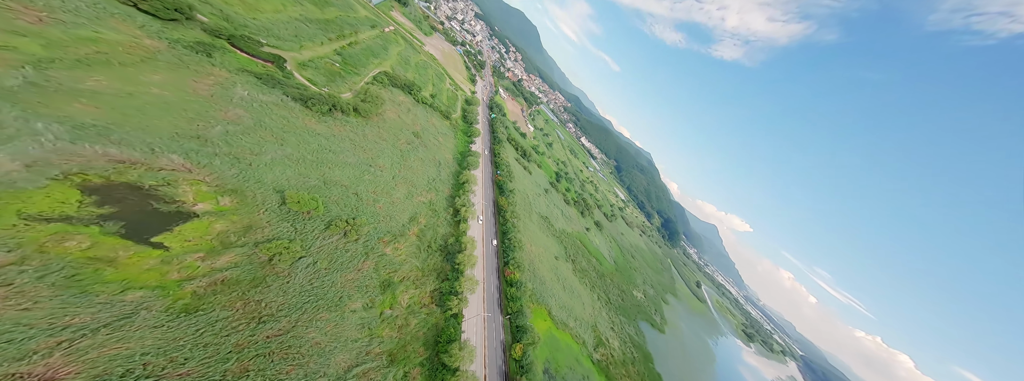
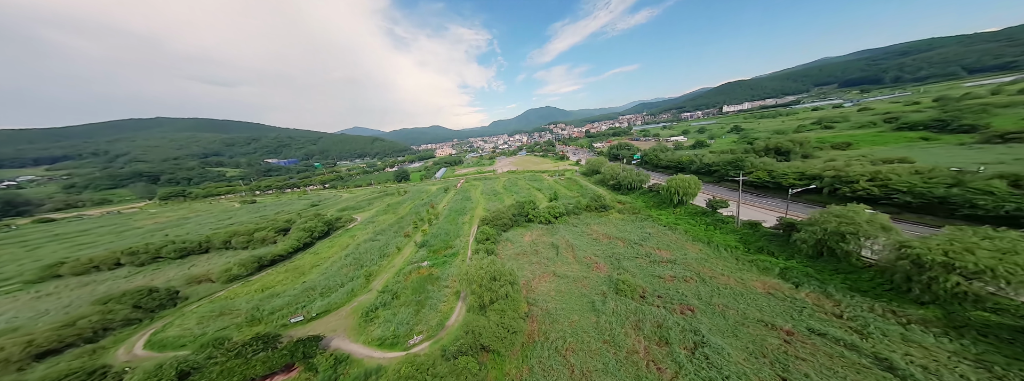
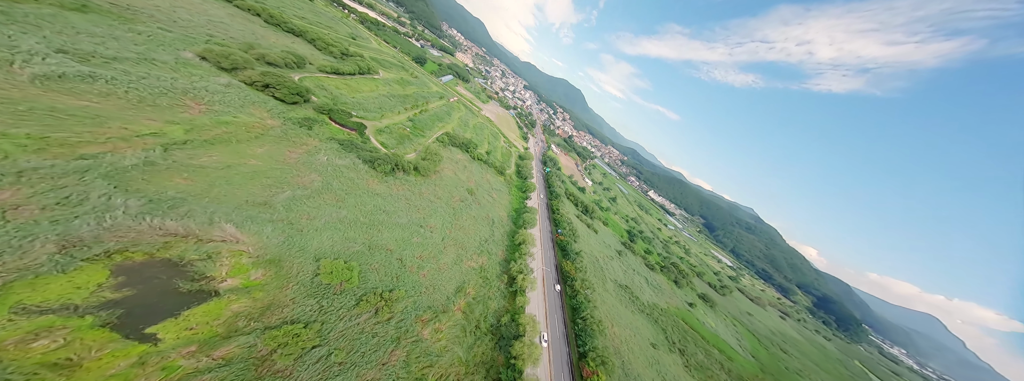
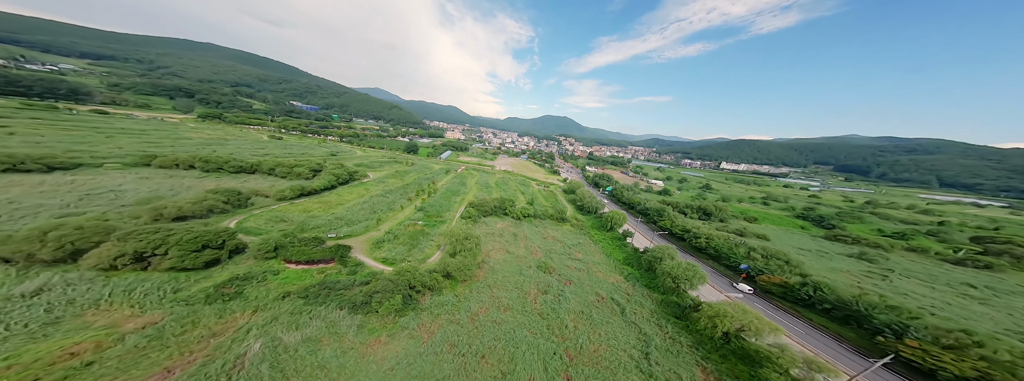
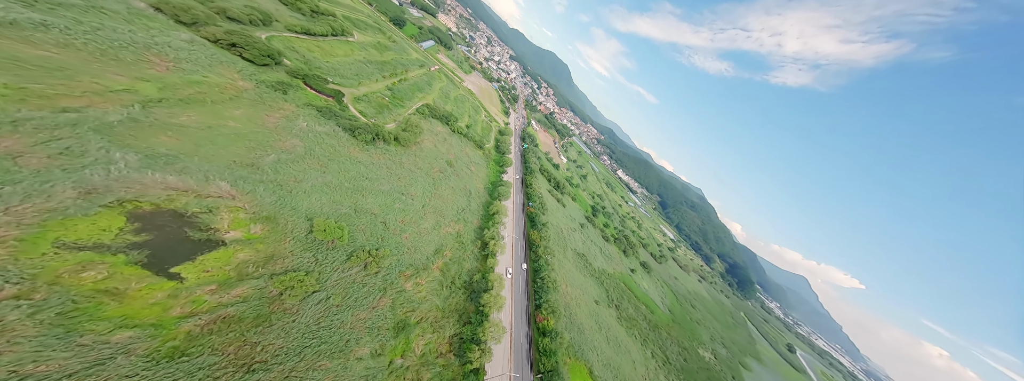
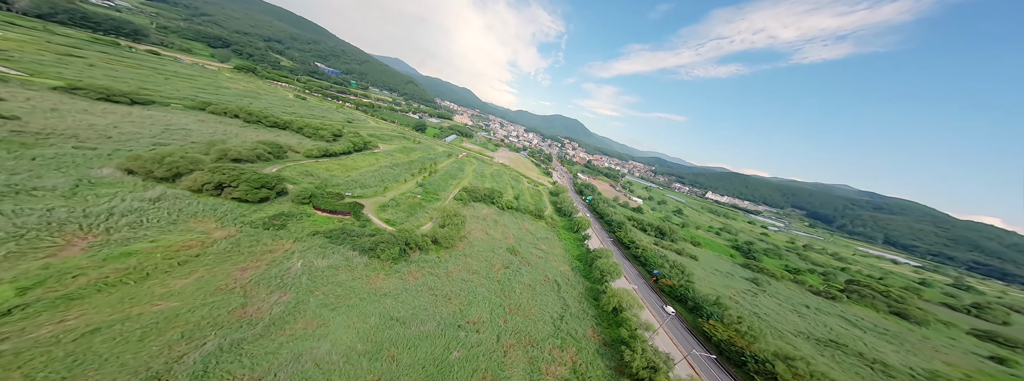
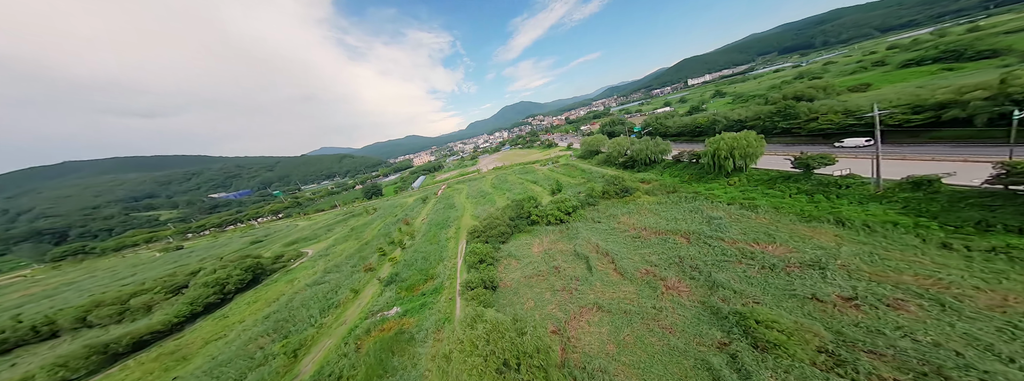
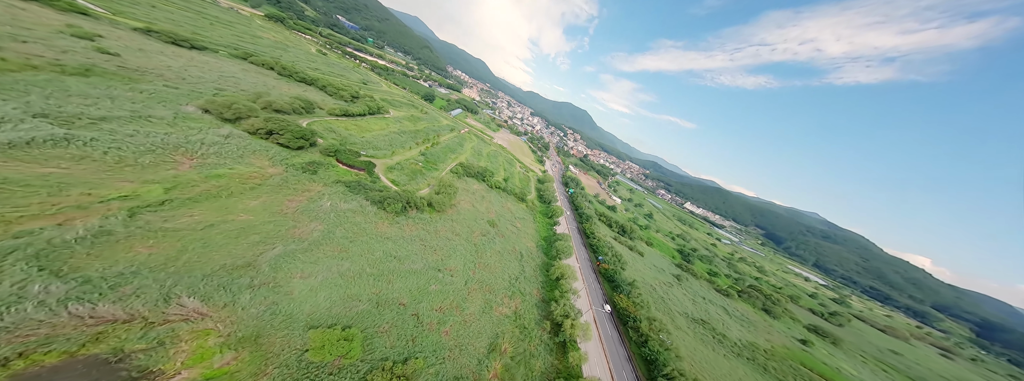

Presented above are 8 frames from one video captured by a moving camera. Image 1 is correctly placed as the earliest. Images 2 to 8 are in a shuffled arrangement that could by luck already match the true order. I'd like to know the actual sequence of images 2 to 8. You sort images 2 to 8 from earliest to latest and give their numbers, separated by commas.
5, 3, 8, 6, 4, 2, 7
